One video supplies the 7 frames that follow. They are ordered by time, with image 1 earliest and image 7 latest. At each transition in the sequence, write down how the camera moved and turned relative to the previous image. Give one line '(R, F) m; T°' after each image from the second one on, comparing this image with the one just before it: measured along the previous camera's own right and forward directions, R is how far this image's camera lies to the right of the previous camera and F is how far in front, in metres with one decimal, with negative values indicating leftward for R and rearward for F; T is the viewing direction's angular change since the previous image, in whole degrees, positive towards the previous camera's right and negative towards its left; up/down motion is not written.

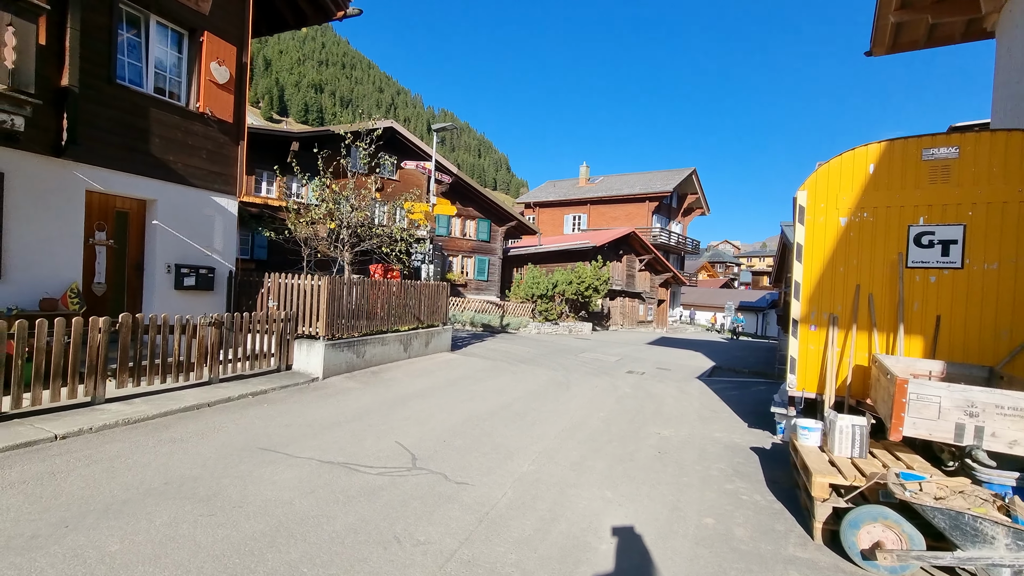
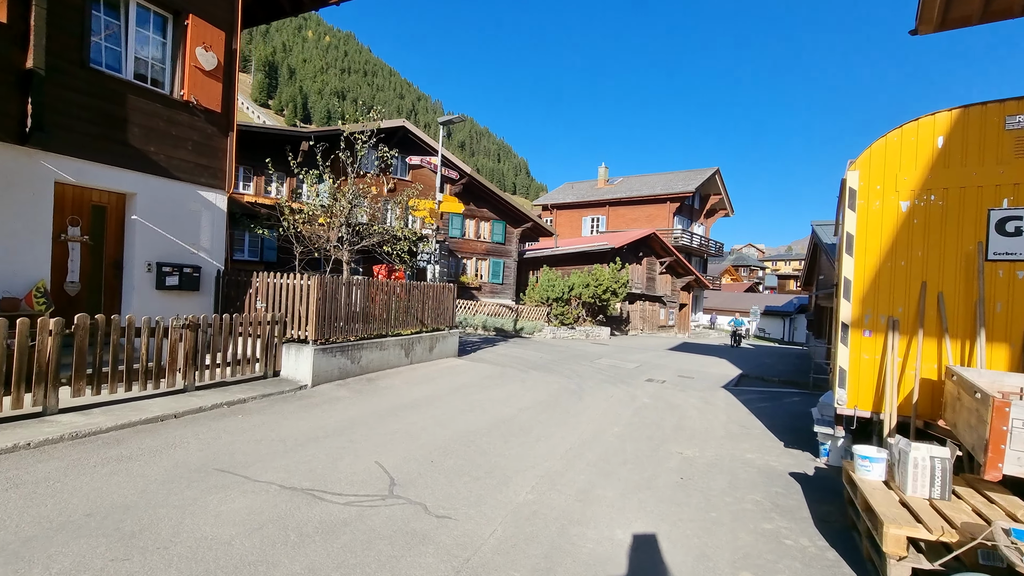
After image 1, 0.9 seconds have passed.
(+0.3, +0.9) m; -2°
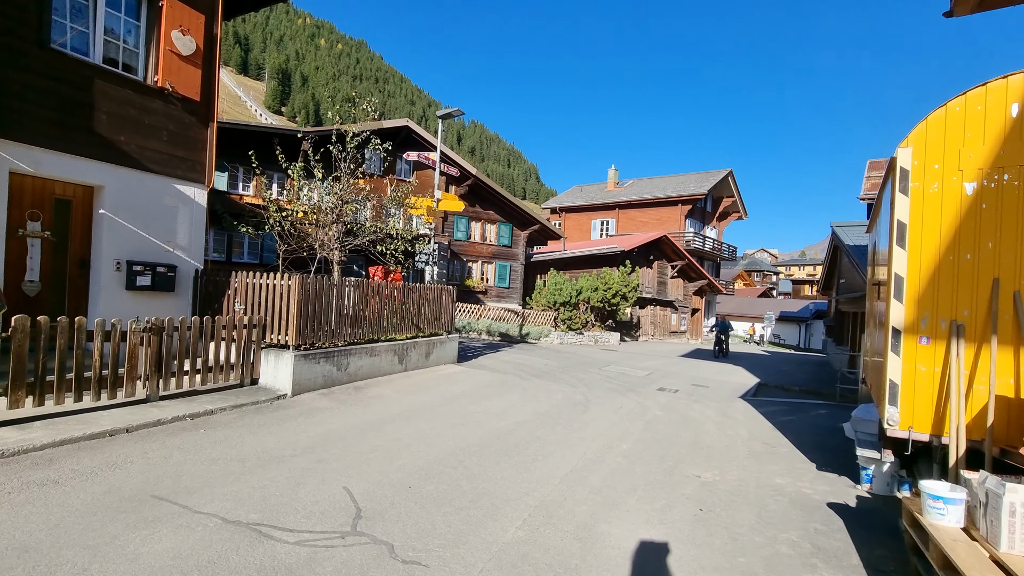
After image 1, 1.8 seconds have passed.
(+0.2, +0.8) m; -1°
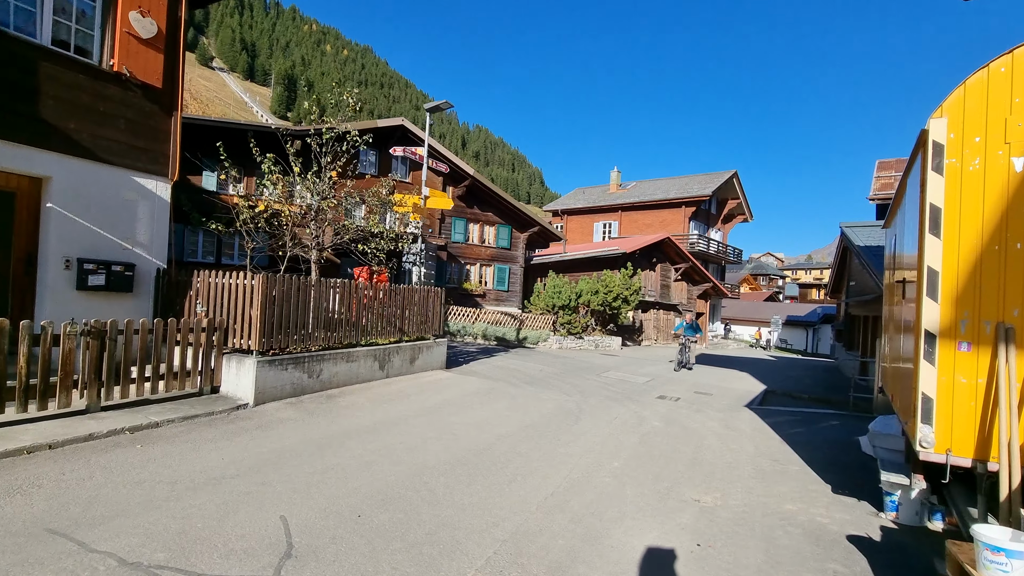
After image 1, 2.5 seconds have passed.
(+0.4, +0.7) m; -1°
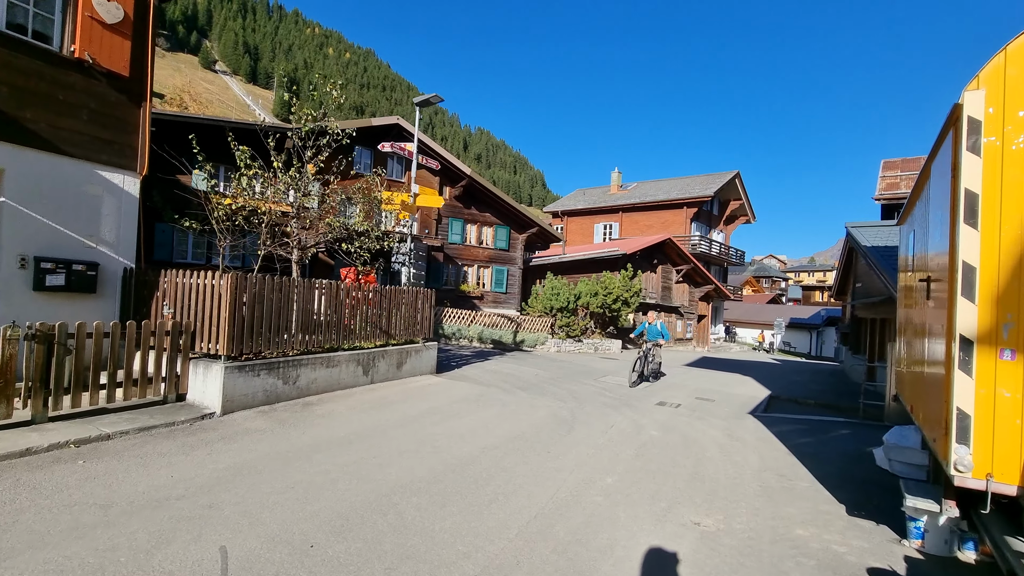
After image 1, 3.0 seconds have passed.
(+0.2, +0.5) m; 0°
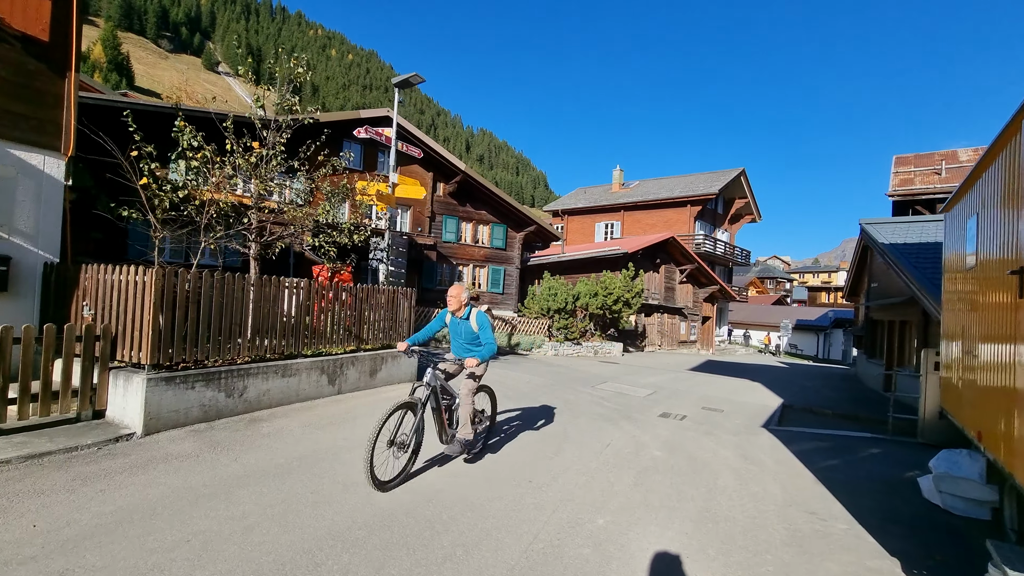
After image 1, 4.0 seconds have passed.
(+0.3, +1.2) m; 0°
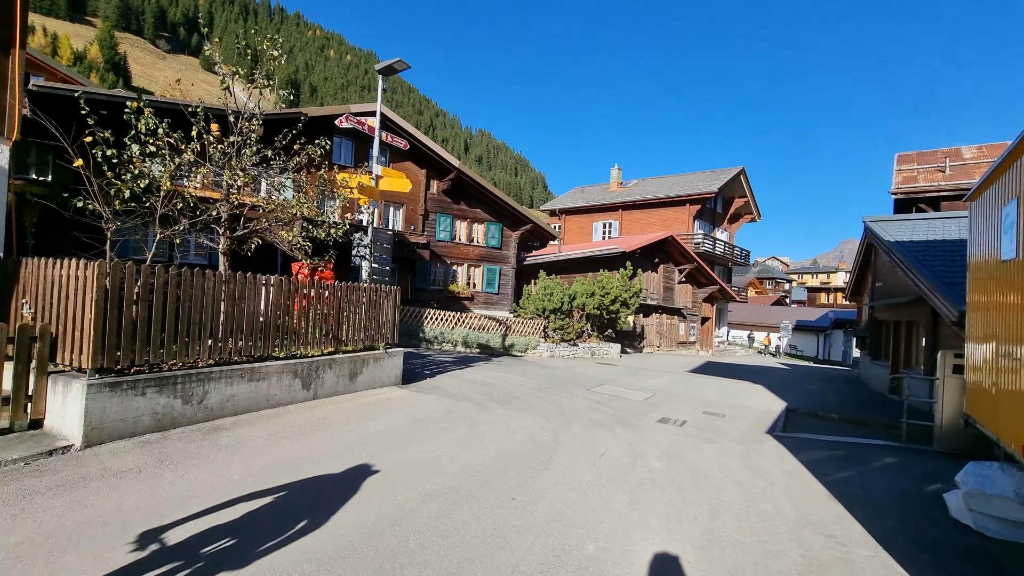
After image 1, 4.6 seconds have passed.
(+0.2, +0.6) m; 0°
